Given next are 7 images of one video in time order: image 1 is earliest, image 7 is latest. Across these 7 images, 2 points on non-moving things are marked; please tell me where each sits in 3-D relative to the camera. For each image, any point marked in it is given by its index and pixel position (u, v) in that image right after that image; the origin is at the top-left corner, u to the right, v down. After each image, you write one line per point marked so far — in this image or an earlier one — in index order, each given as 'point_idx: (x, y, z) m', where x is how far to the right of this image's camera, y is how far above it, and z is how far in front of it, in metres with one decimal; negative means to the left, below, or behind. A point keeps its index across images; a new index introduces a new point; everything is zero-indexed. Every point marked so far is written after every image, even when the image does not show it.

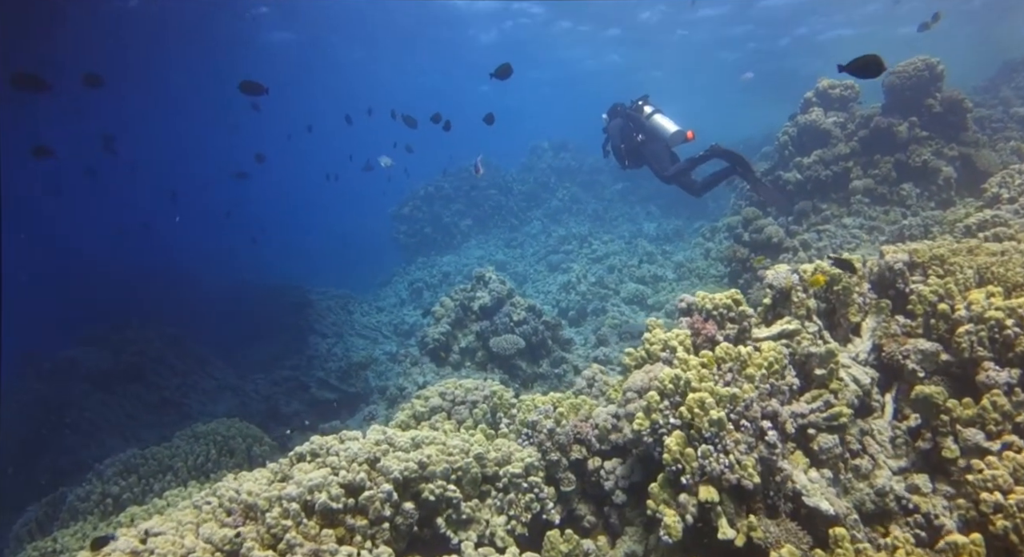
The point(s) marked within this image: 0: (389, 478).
0: (-1.0, -1.7, +5.0) m
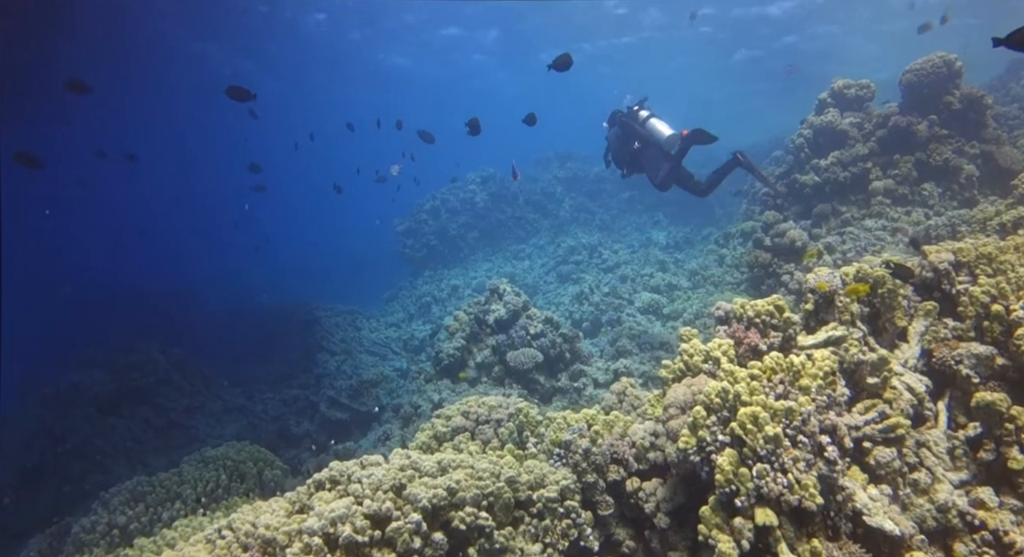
0: (-0.7, -1.8, +4.6) m
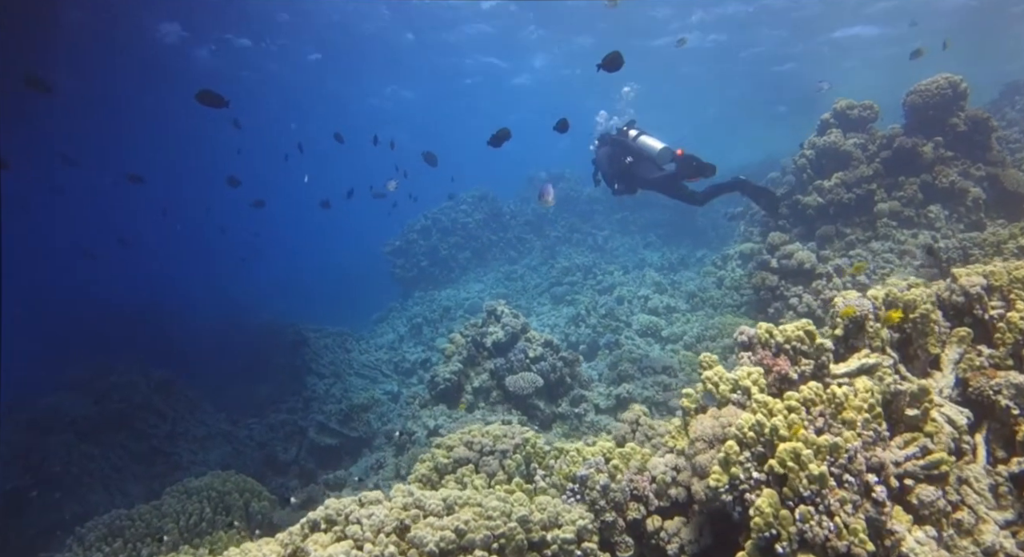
0: (-0.6, -1.9, +4.2) m
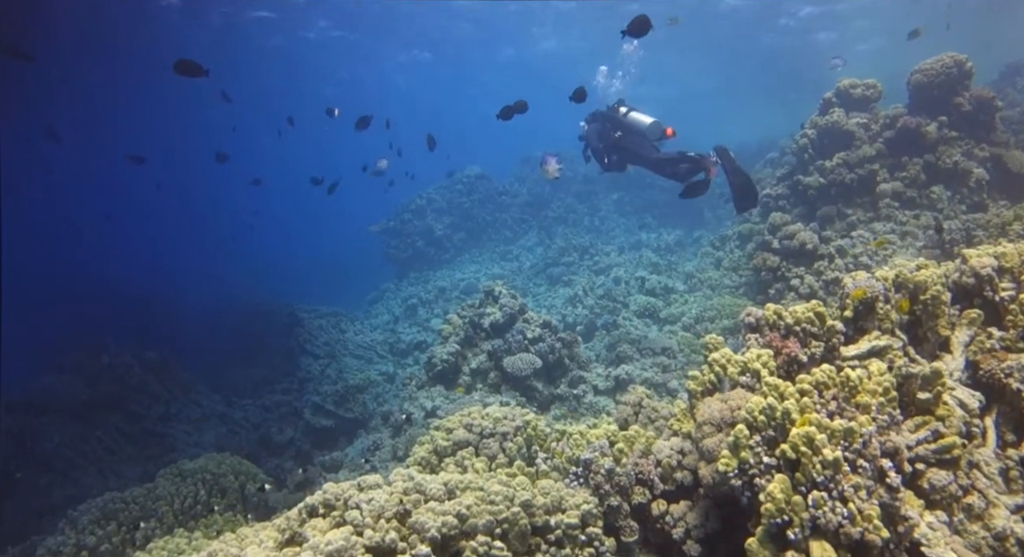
0: (-0.6, -1.8, +4.1) m
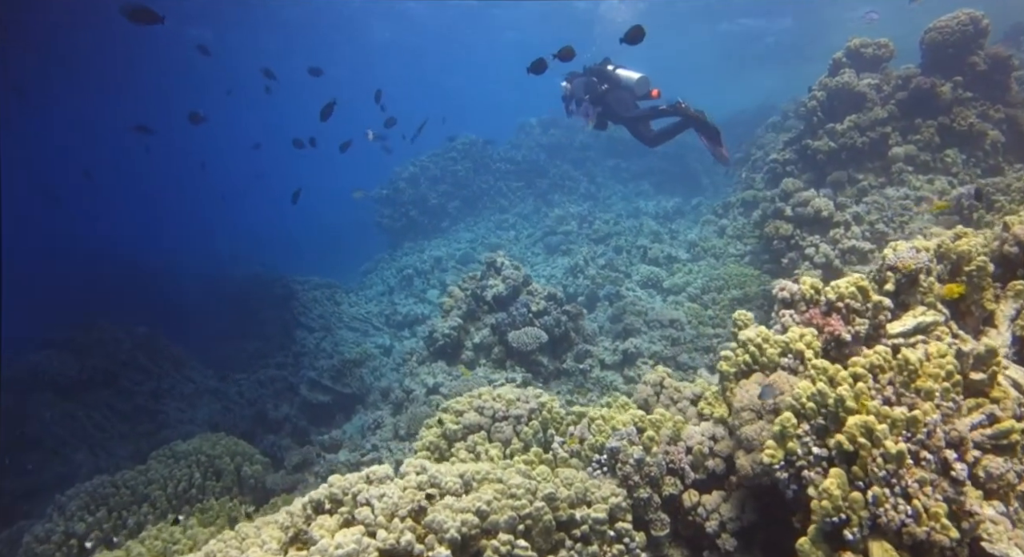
0: (-0.4, -1.7, +3.7) m
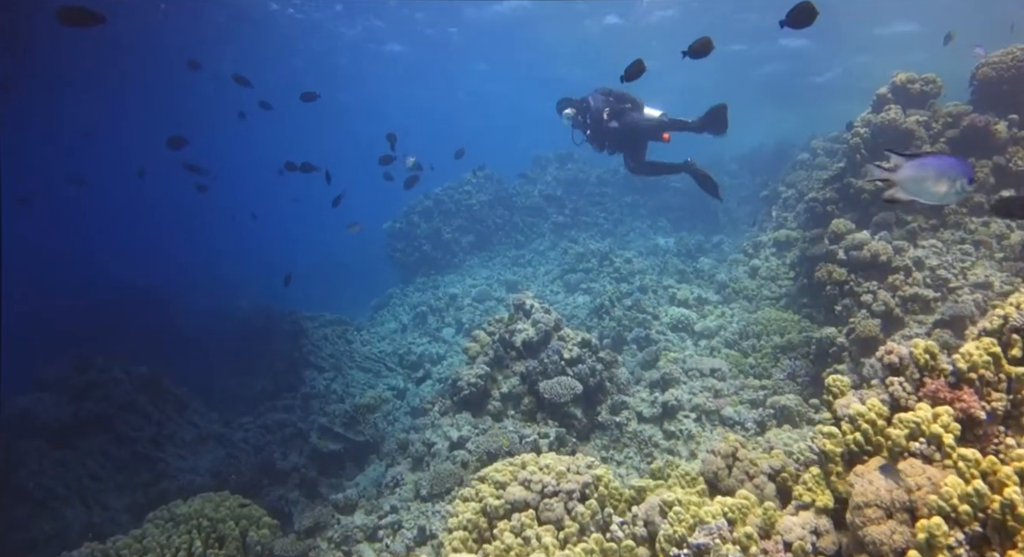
0: (0.0, -2.0, +3.0) m
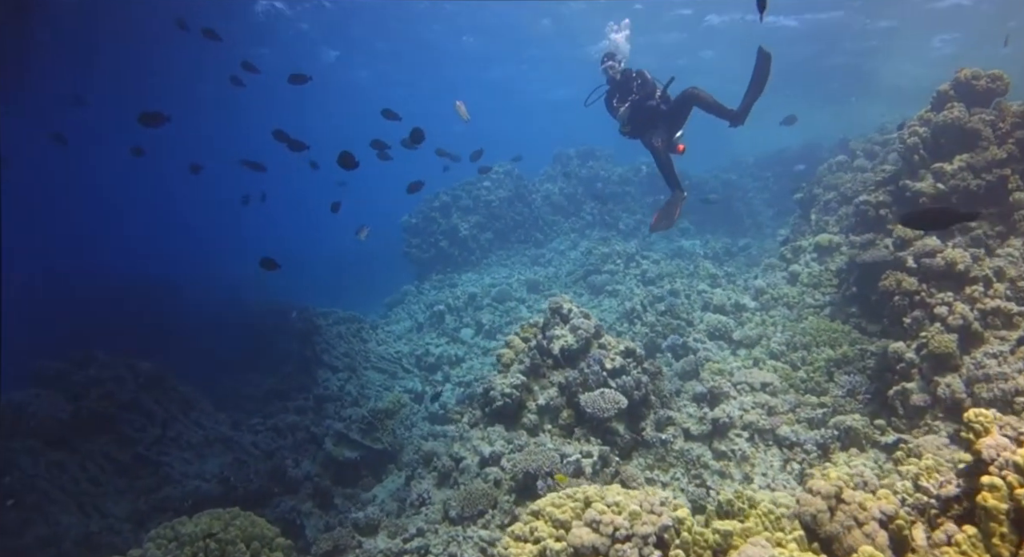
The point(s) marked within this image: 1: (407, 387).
0: (+0.4, -2.0, +2.3) m
1: (-2.3, -2.4, +13.2) m
